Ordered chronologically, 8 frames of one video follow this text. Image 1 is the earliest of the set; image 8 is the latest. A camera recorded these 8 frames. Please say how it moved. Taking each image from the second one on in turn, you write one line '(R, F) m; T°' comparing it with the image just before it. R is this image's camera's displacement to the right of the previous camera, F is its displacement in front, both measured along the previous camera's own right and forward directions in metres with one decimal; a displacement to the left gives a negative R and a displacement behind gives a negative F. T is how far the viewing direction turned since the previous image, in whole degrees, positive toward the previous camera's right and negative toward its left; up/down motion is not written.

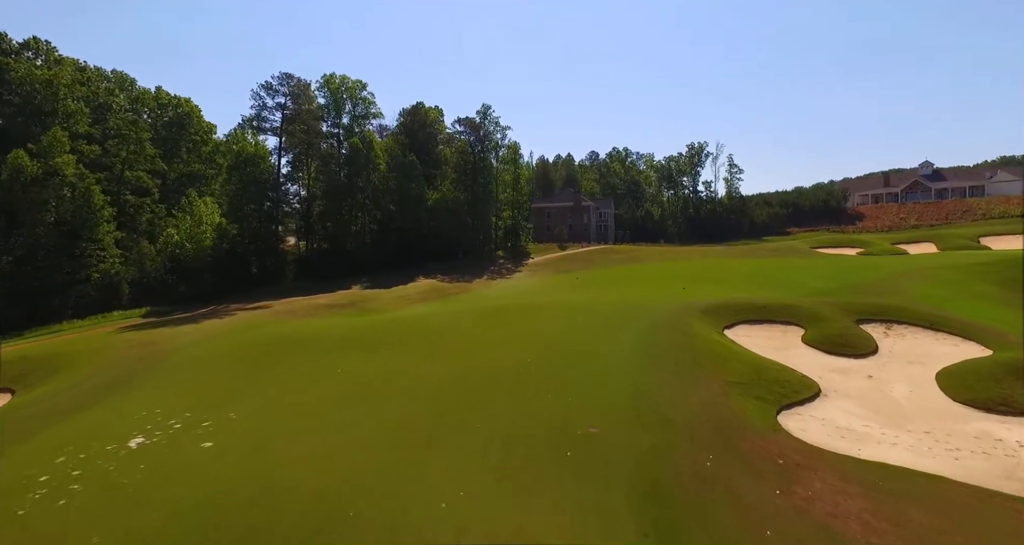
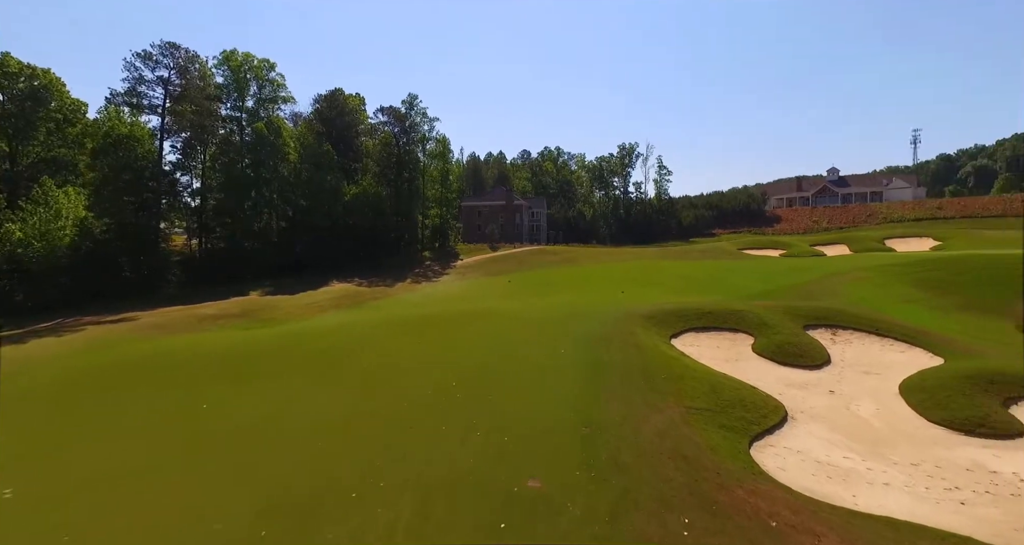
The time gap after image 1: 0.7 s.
(+0.3, +3.3) m; +7°
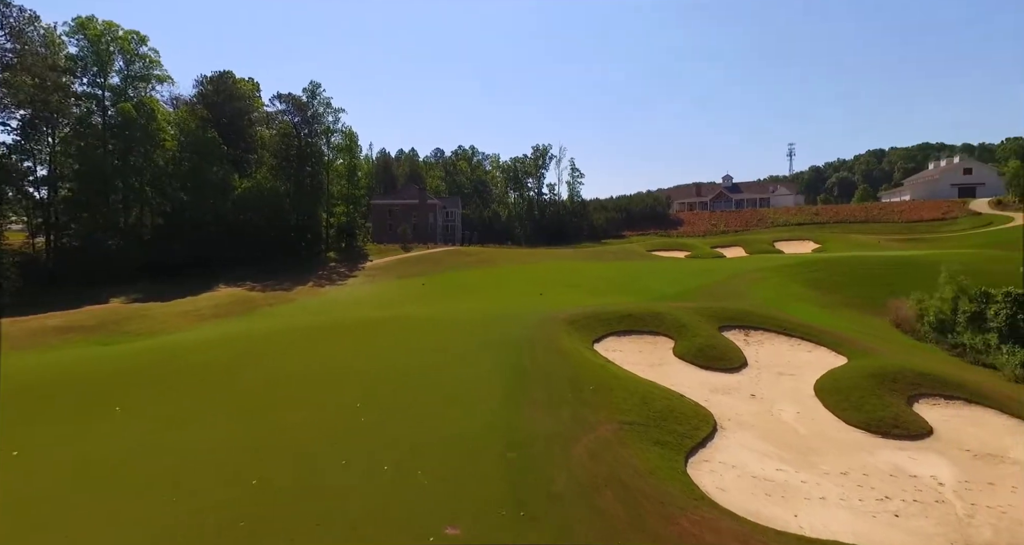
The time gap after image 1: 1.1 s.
(0.0, +1.7) m; +9°
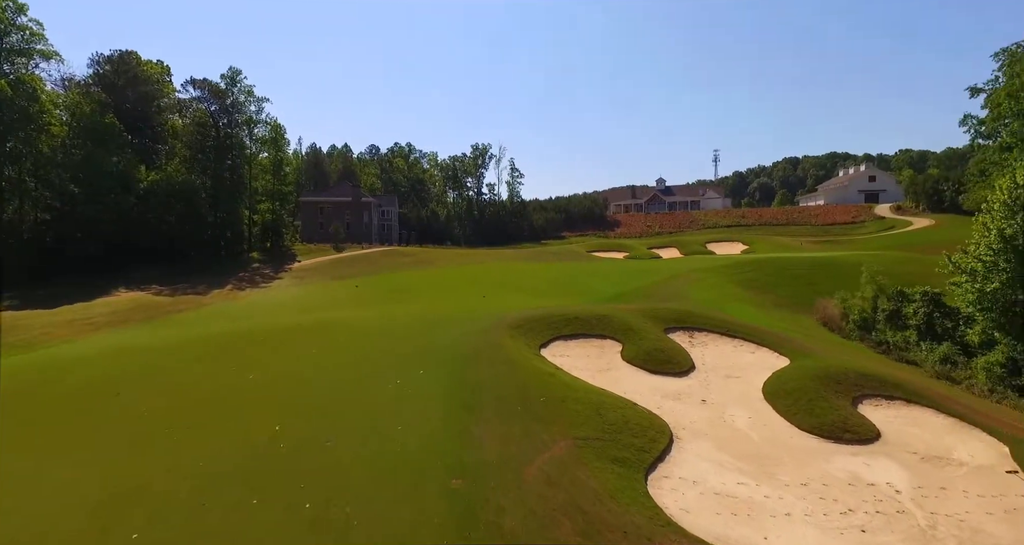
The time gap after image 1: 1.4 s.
(-0.1, +1.3) m; +7°
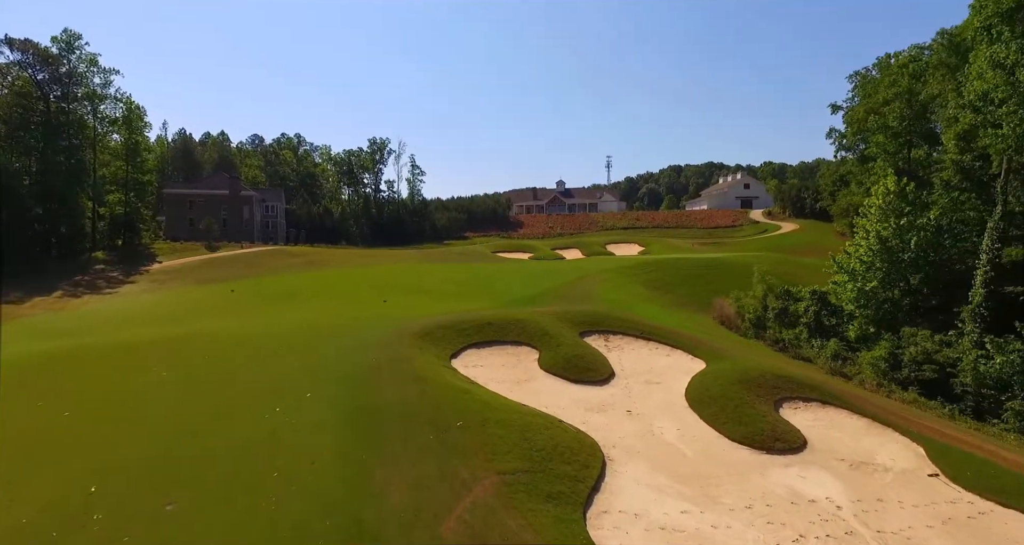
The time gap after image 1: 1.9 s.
(-0.2, +2.1) m; +10°
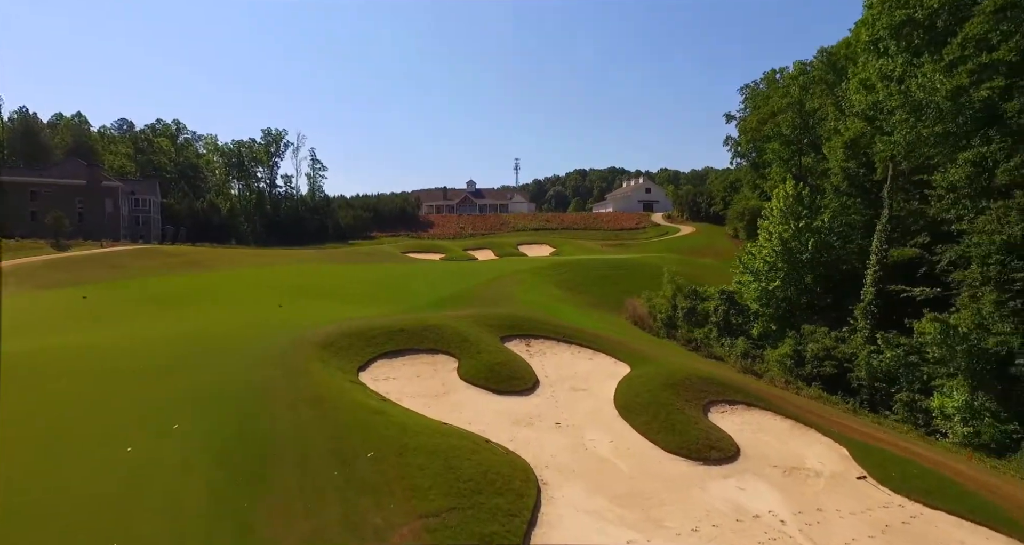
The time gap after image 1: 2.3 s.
(-0.2, +1.6) m; +10°
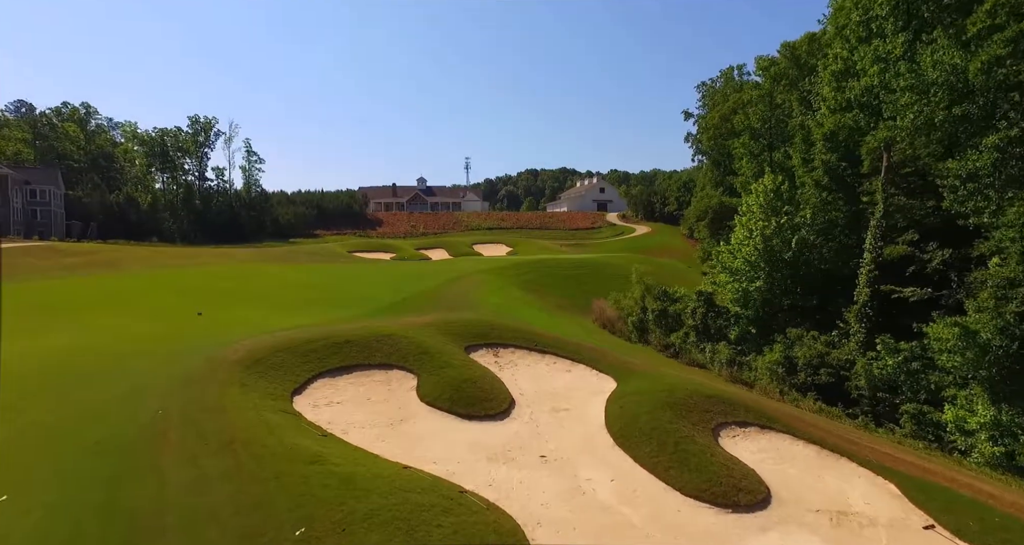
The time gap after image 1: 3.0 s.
(-0.6, +3.2) m; +5°
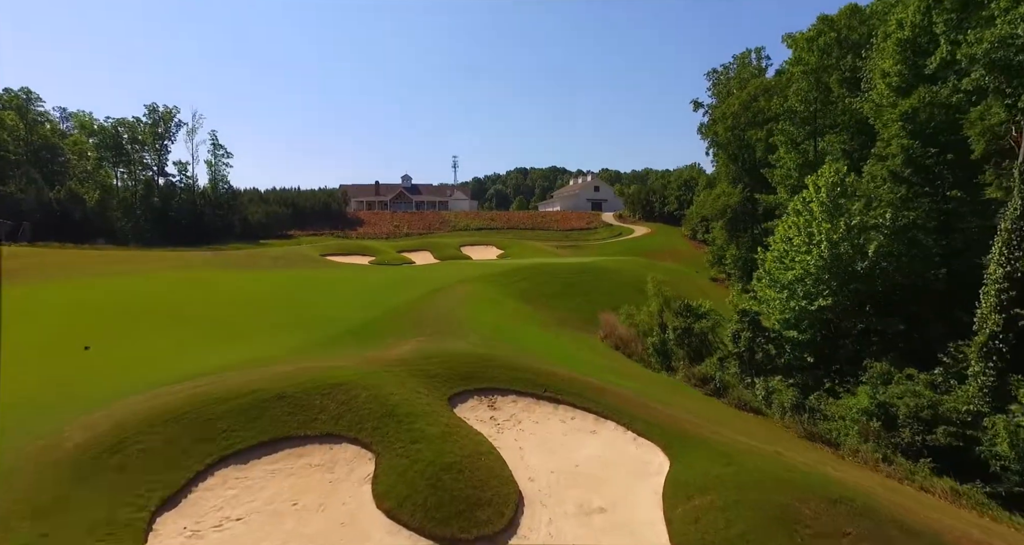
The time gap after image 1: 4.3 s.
(-0.4, +6.2) m; +1°
